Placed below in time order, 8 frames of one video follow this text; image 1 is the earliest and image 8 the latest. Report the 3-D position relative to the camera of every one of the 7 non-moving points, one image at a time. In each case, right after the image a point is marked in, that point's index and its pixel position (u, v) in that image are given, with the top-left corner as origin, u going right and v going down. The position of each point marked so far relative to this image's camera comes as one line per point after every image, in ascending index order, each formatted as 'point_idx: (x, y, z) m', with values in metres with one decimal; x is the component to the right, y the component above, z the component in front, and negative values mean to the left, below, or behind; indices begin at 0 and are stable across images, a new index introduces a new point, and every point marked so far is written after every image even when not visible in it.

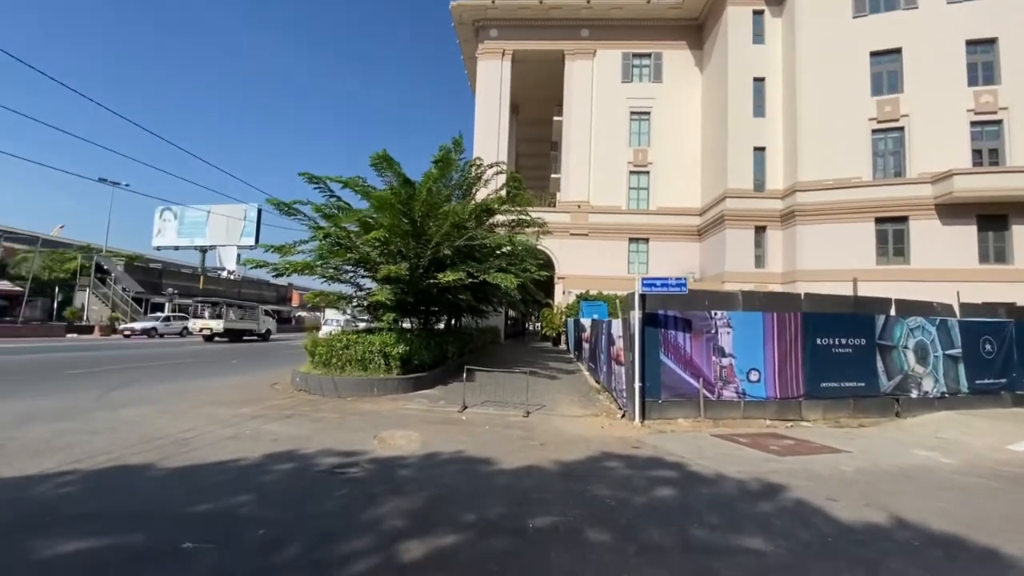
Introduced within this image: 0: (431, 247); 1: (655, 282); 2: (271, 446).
0: (-2.4, +1.2, +14.0) m
1: (+2.8, +0.1, +9.4) m
2: (-3.4, -2.2, +6.8) m
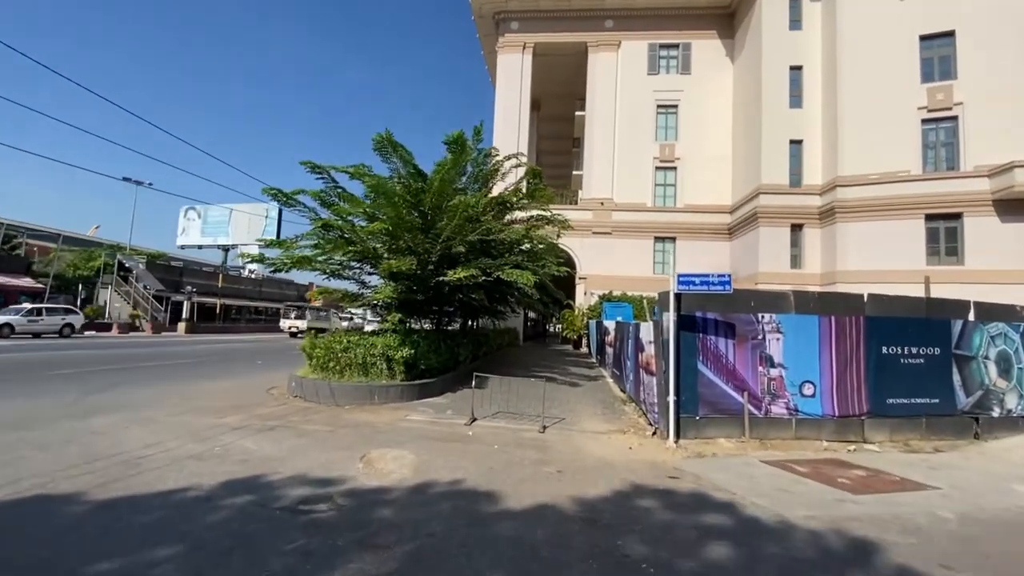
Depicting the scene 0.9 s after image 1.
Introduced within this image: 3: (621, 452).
0: (-1.9, +1.3, +12.9) m
1: (+3.0, +0.1, +8.1) m
2: (-3.2, -2.1, +5.7) m
3: (+1.7, -2.6, +7.5) m
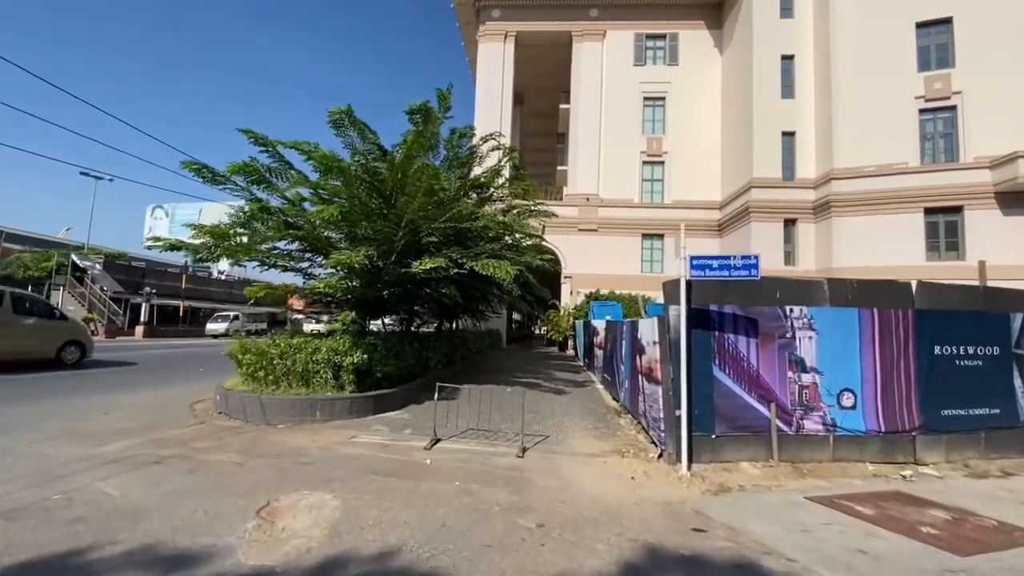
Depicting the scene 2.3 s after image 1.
0: (-2.5, +1.4, +11.1) m
1: (+2.6, +0.3, +6.4) m
2: (-3.6, -2.0, +3.8) m
3: (+1.3, -2.4, +5.8) m
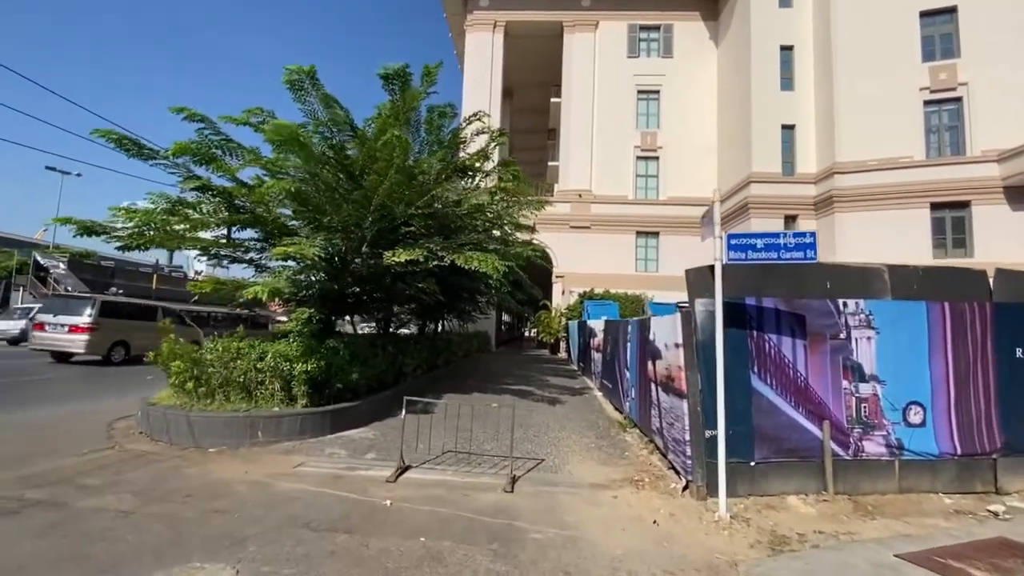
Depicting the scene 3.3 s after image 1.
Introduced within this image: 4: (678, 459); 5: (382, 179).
0: (-2.8, +1.5, +9.6) m
1: (+2.5, +0.5, +5.0) m
2: (-3.6, -1.8, +2.3) m
3: (+1.2, -2.2, +4.3) m
4: (+2.0, -2.1, +5.8) m
5: (-2.4, +2.1, +8.9) m
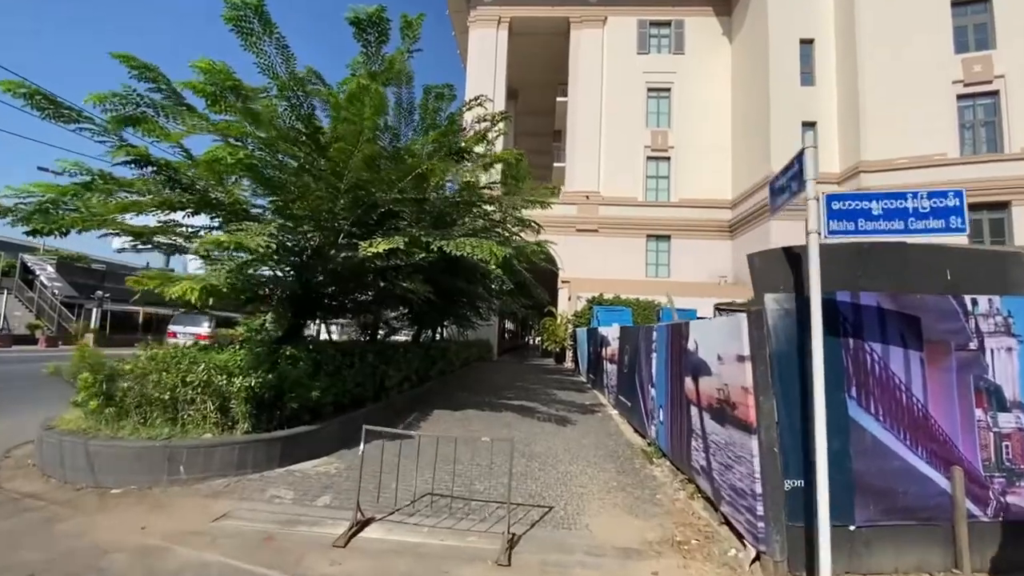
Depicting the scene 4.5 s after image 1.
0: (-2.7, +1.5, +8.0) m
1: (+2.5, +0.6, +3.4) m
2: (-3.7, -1.7, +0.7) m
3: (+1.1, -2.1, +2.7) m
4: (+2.0, -2.0, +4.2) m
5: (-2.4, +2.1, +7.4) m
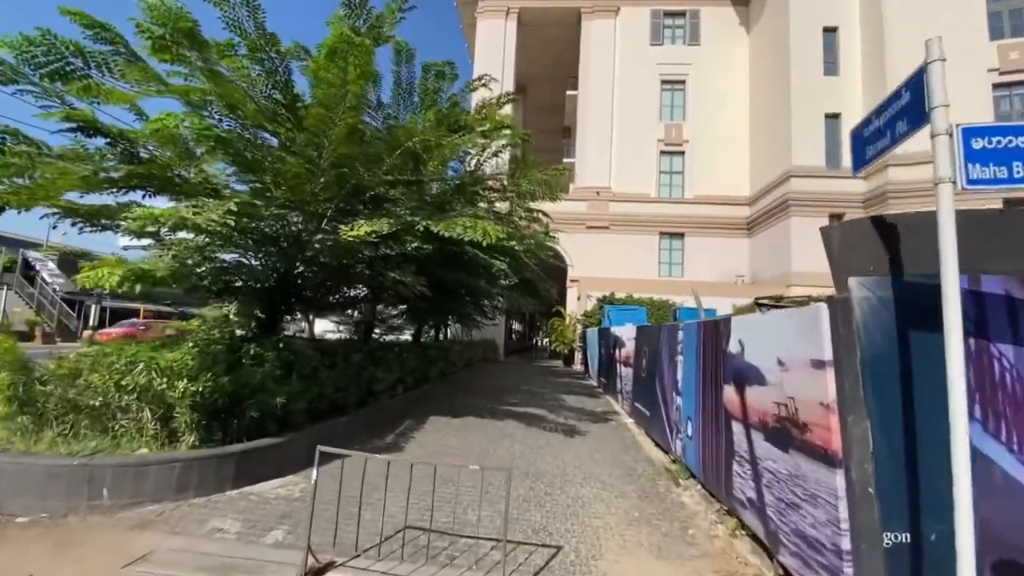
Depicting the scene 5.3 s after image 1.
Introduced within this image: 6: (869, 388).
0: (-2.7, +1.7, +7.1) m
1: (+2.4, +0.7, +2.3) m
2: (-3.8, -1.5, -0.3) m
3: (+1.1, -2.0, +1.7) m
4: (+2.0, -1.9, +3.2) m
5: (-2.3, +2.3, +6.5) m
6: (+2.0, -0.6, +2.9) m
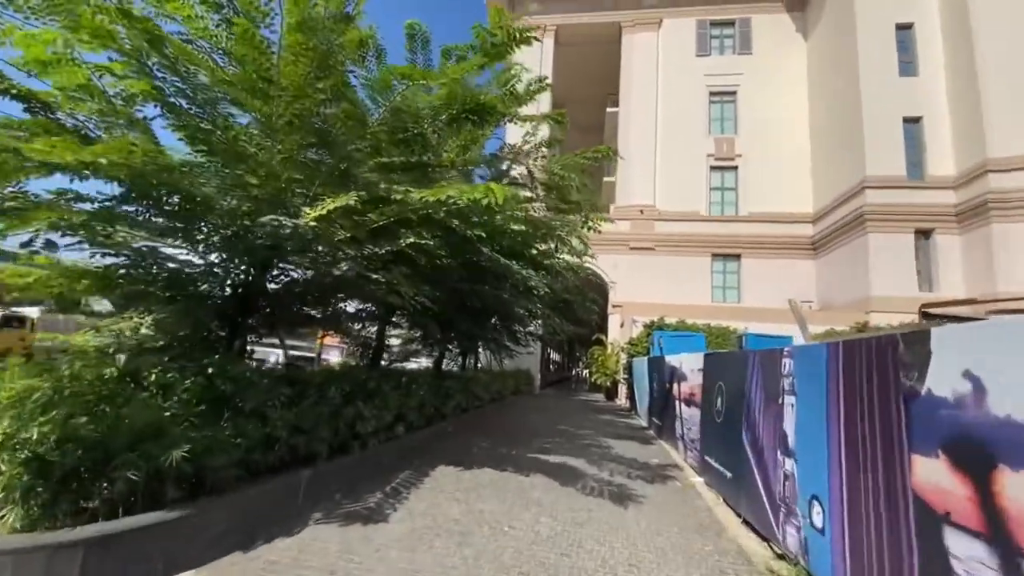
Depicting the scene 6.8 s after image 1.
0: (-2.4, +1.6, +5.4) m
1: (+2.3, +0.9, +0.2) m
2: (-4.1, -1.1, -2.0) m
3: (+0.9, -1.7, -0.5) m
4: (+1.9, -1.7, +1.0) m
5: (-2.1, +2.2, +4.8) m
6: (+2.0, -0.4, +0.7) m
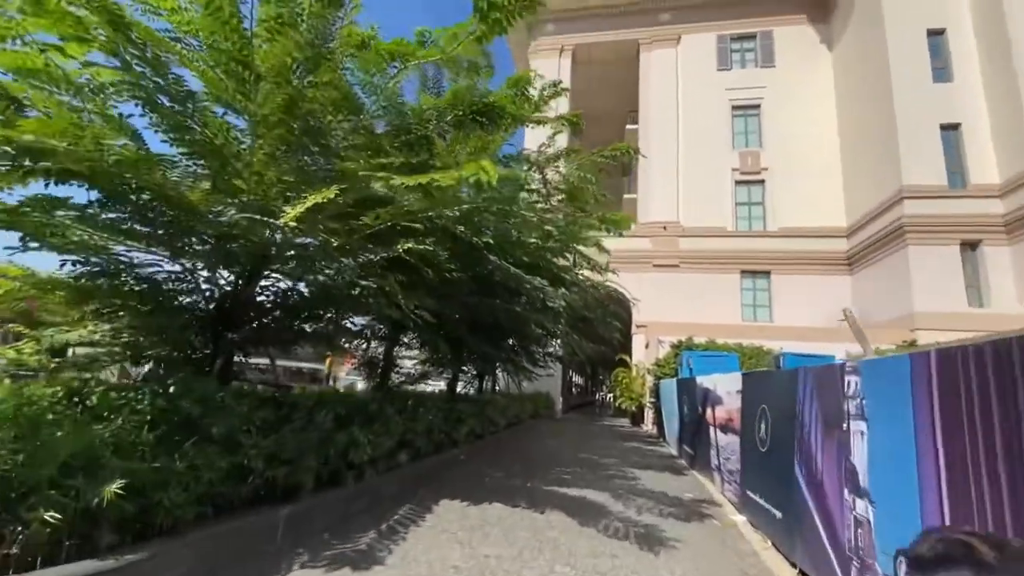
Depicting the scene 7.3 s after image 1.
0: (-2.3, +1.5, +5.0) m
1: (+2.2, +1.1, -0.5) m
2: (-4.3, -0.9, -2.5) m
3: (+0.7, -1.5, -1.2) m
4: (+1.8, -1.5, +0.1) m
5: (-2.1, +2.2, +4.4) m
6: (+1.8, -0.3, 0.0) m
